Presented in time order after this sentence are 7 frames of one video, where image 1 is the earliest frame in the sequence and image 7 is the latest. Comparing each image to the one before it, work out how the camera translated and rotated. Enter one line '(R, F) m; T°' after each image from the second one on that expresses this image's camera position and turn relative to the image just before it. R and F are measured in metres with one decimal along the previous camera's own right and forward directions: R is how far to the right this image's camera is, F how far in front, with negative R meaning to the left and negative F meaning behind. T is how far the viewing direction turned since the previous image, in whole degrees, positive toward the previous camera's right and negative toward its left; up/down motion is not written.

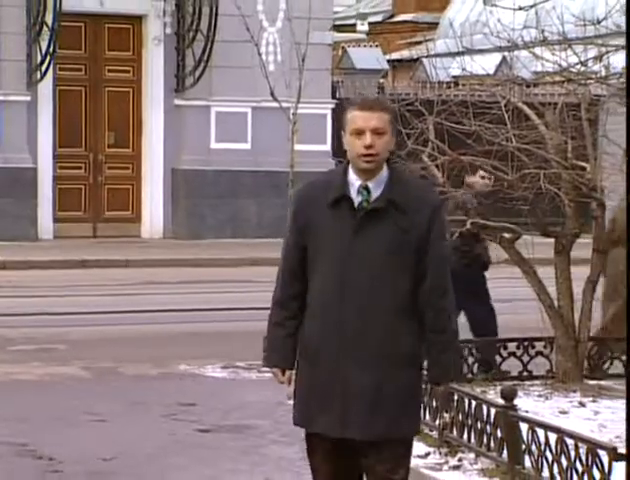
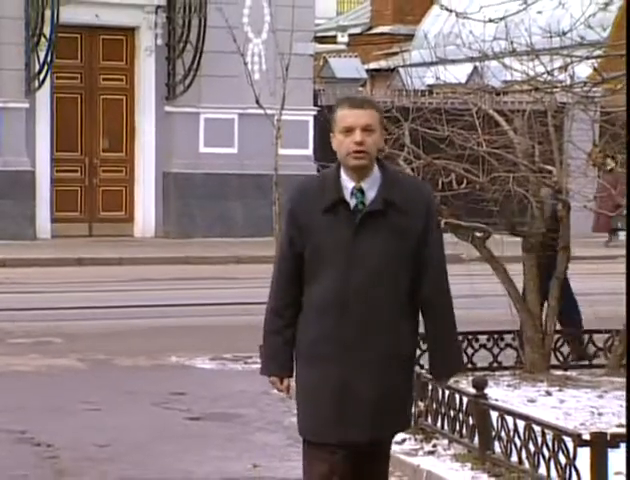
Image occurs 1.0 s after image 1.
(+0.1, -0.5) m; 0°
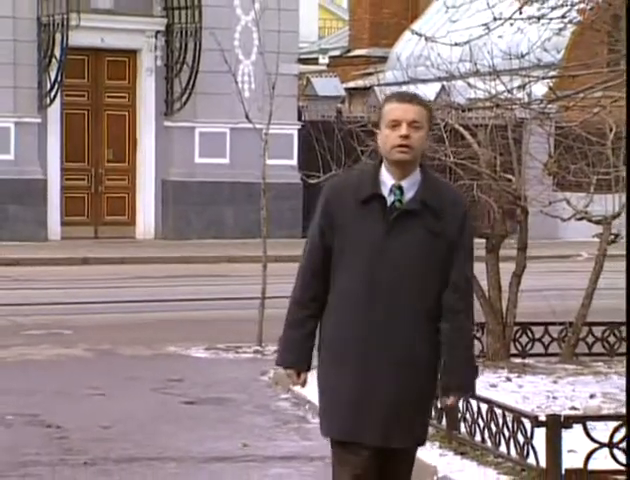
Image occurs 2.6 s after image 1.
(+0.2, -1.0) m; 0°
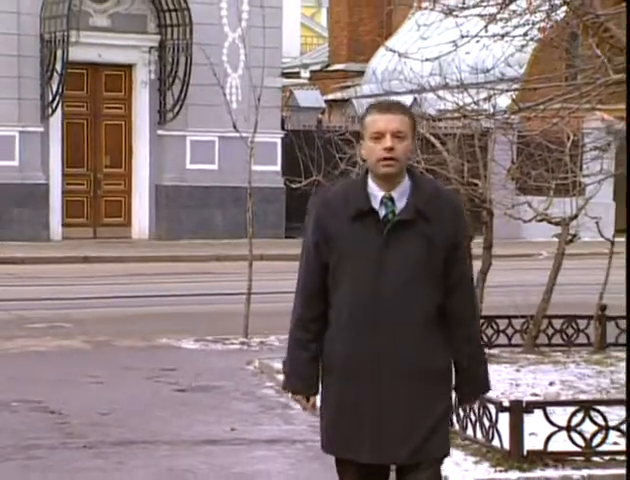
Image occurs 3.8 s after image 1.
(+0.1, -0.8) m; 0°
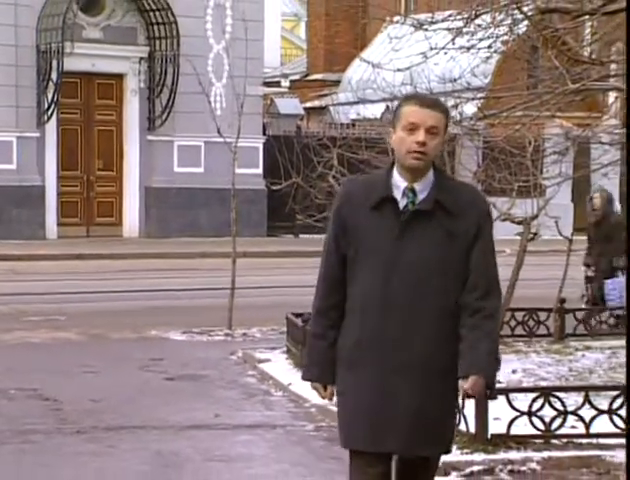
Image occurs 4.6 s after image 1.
(+0.1, -0.7) m; +1°
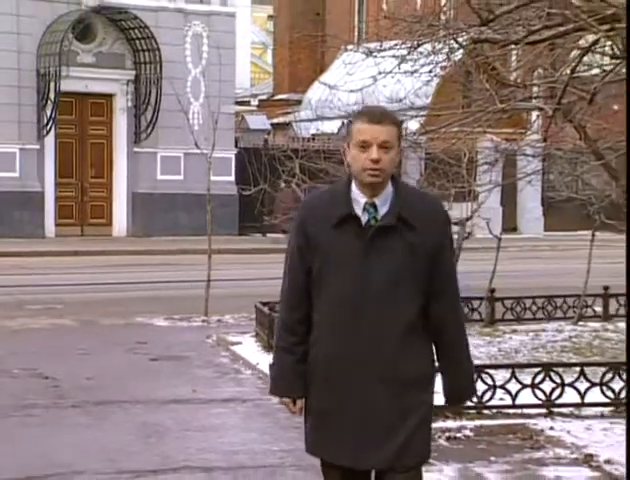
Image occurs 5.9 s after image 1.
(+0.2, -1.7) m; +1°
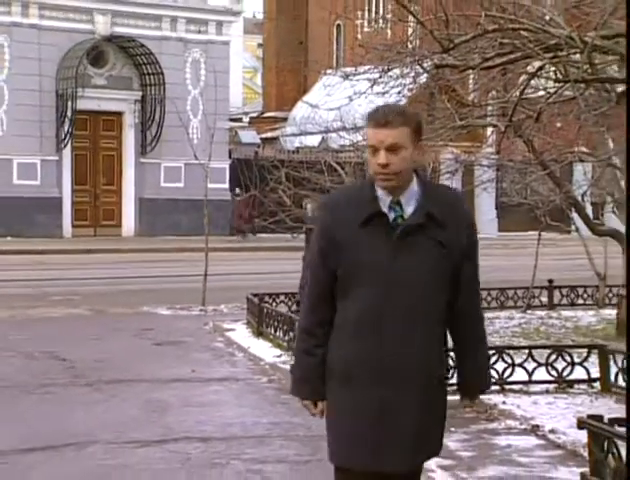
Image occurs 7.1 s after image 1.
(+0.2, -1.9) m; 0°
